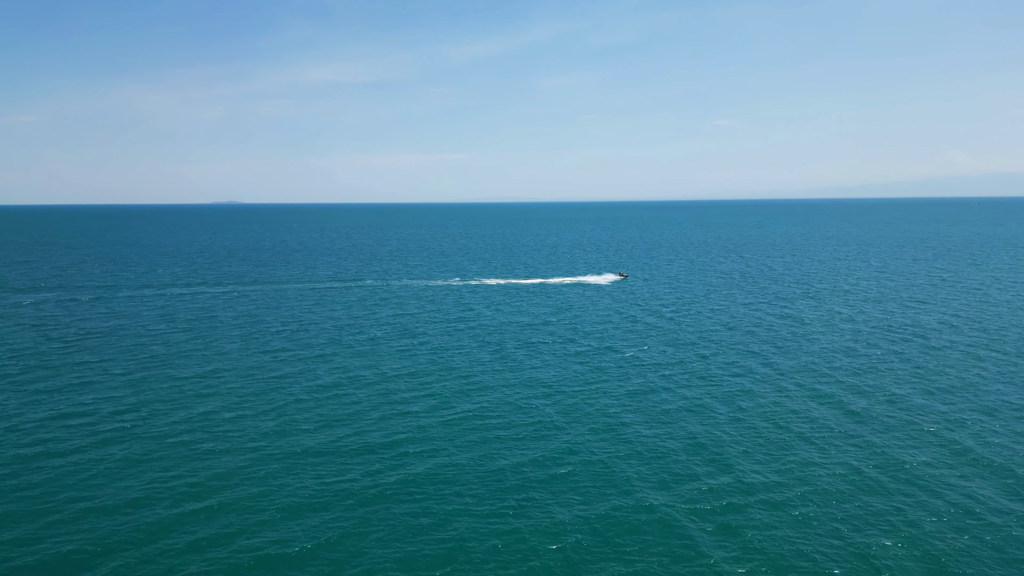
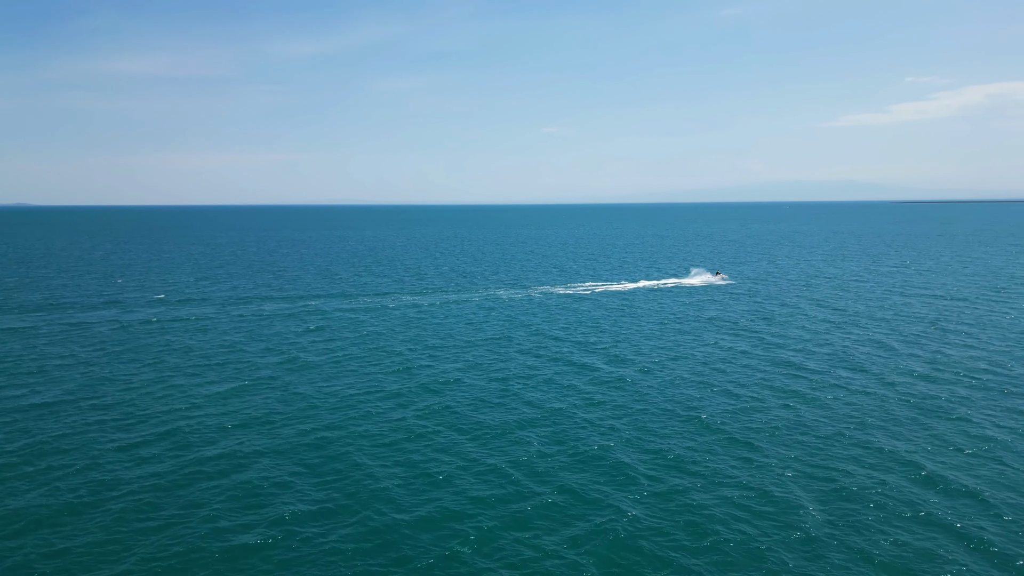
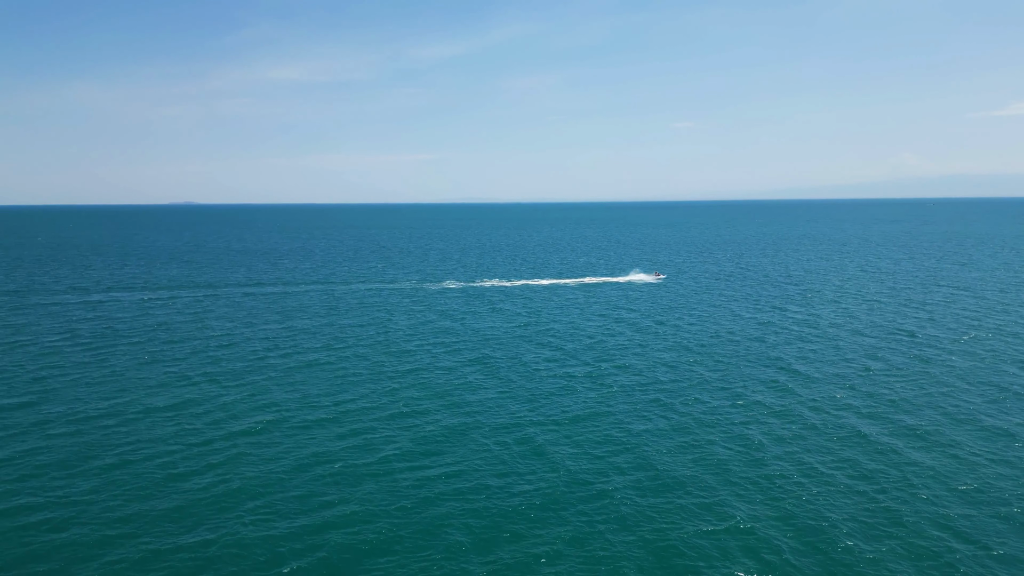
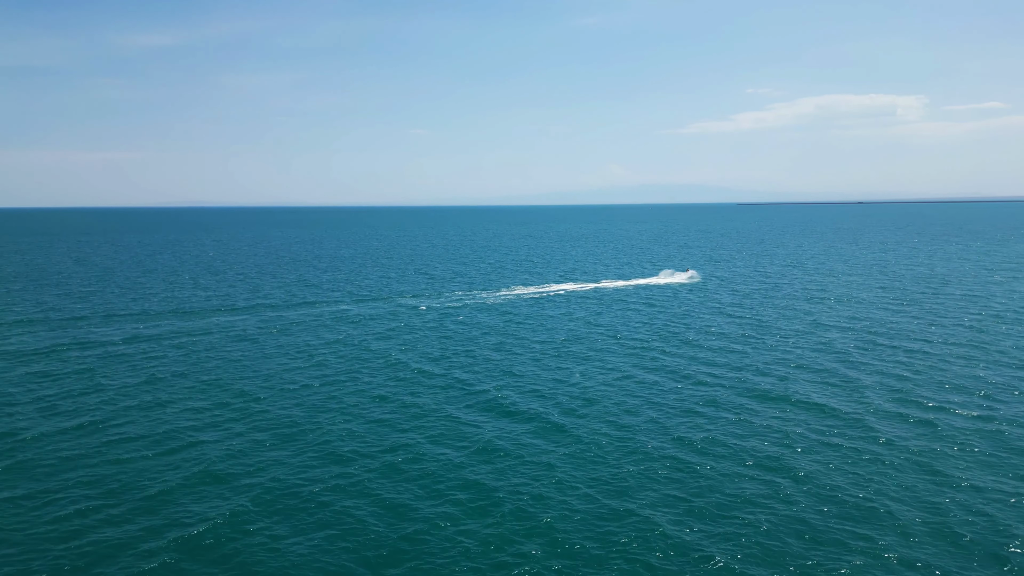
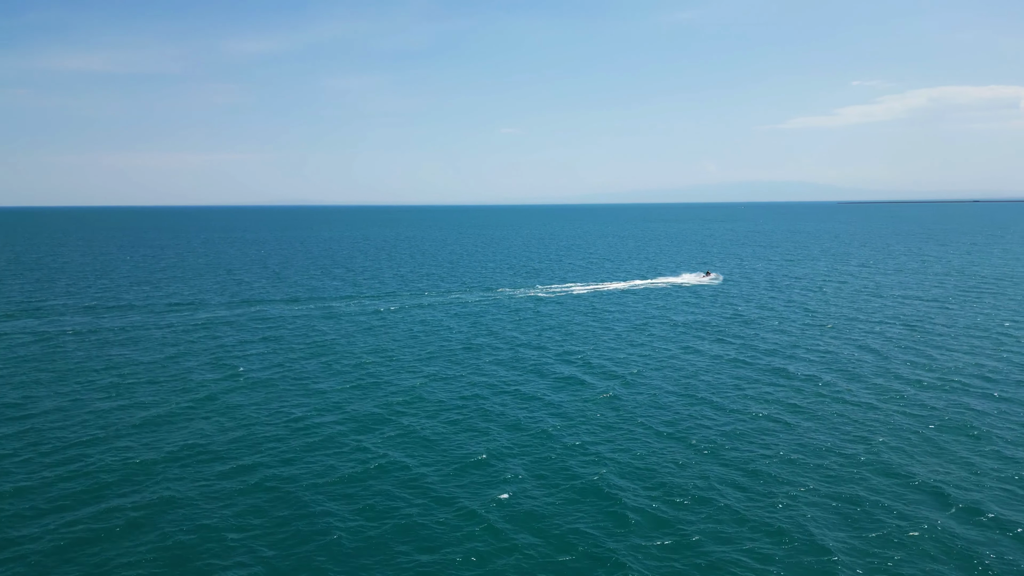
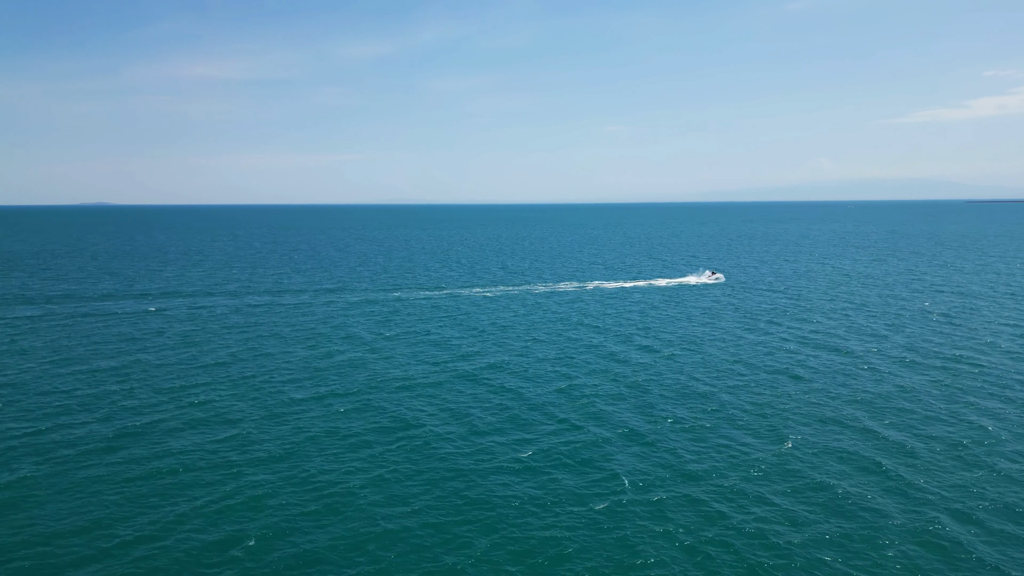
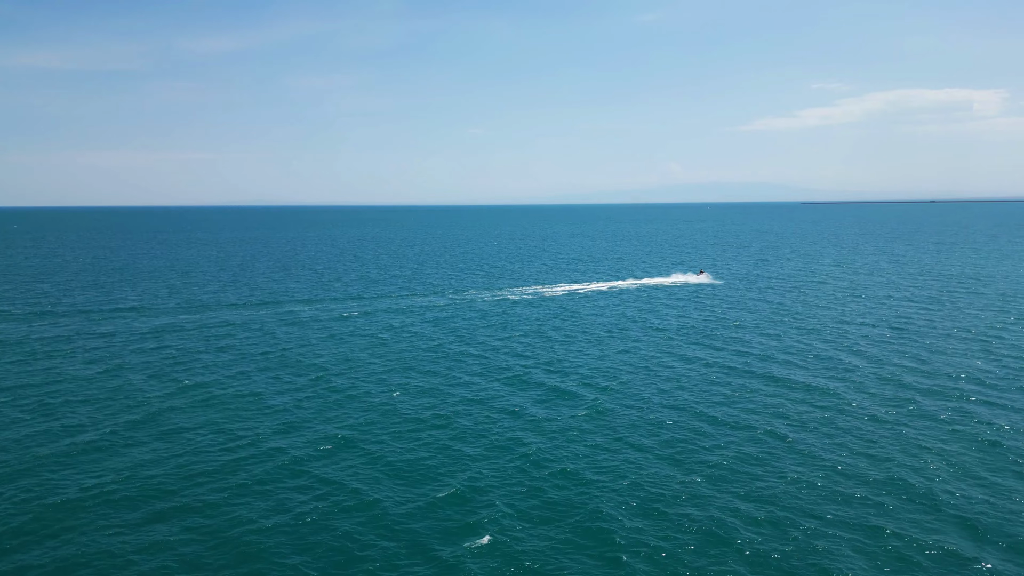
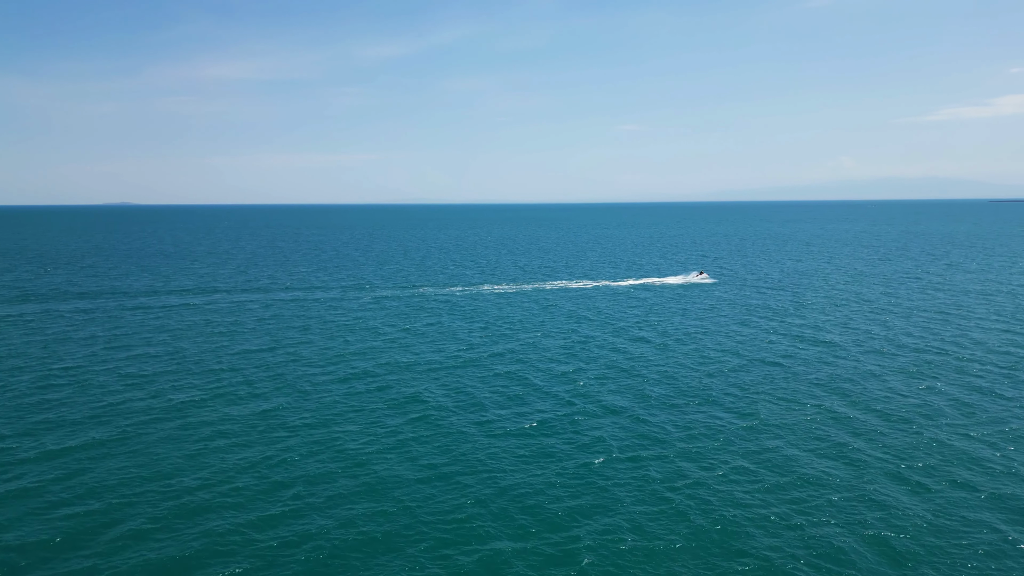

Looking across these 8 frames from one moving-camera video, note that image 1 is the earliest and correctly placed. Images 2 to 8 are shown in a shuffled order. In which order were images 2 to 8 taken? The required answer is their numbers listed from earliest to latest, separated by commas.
3, 8, 6, 2, 5, 7, 4
